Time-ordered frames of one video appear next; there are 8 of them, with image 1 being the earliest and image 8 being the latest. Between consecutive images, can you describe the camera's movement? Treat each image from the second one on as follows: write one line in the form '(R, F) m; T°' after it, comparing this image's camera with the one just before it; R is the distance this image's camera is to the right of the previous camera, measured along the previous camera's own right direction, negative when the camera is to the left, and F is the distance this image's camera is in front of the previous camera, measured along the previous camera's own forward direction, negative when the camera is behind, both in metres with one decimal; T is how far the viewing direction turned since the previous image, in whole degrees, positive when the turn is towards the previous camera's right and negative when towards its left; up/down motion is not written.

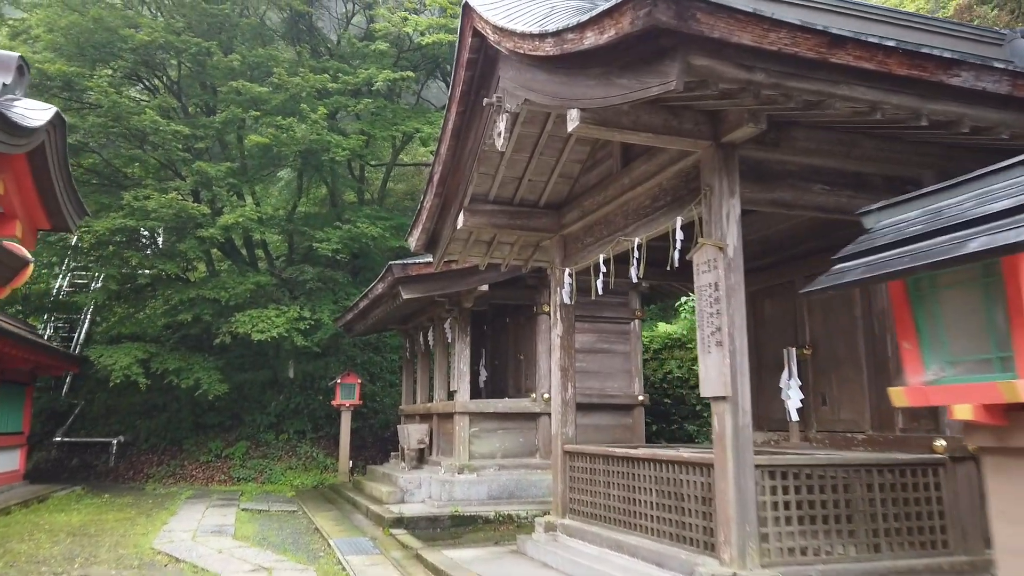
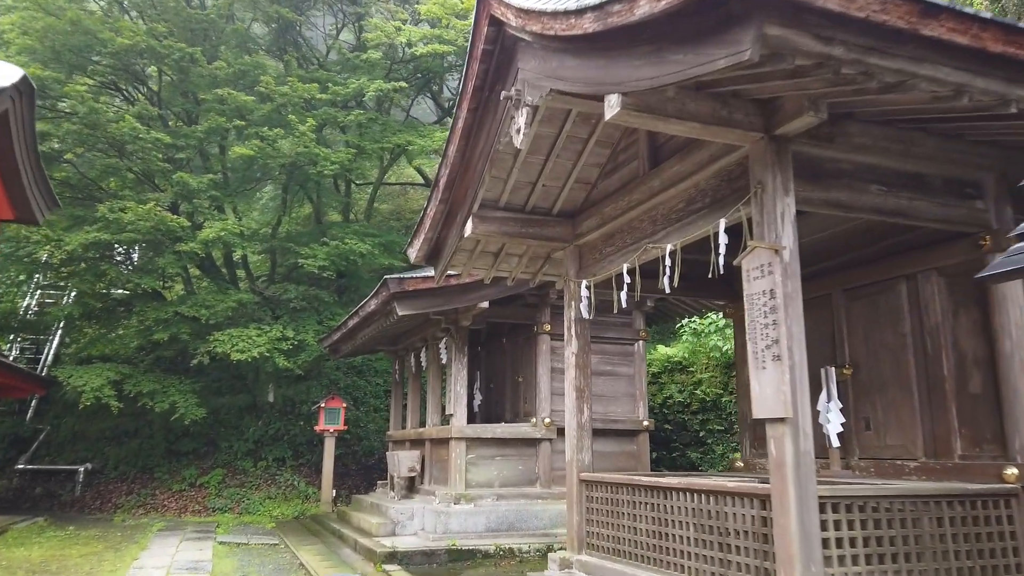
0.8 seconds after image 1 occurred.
(-0.3, +0.5) m; +2°
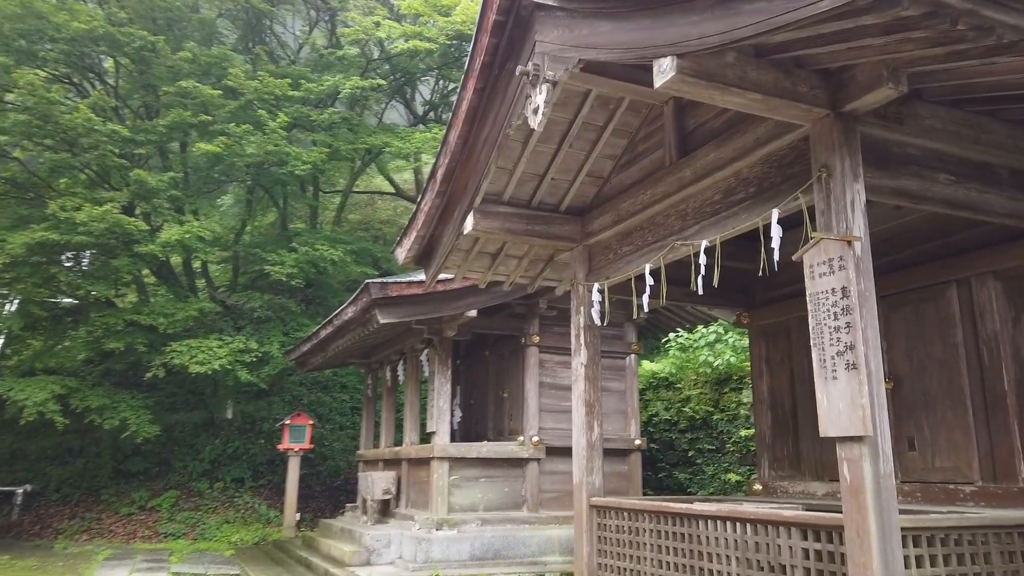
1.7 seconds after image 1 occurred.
(-0.3, +0.6) m; +3°
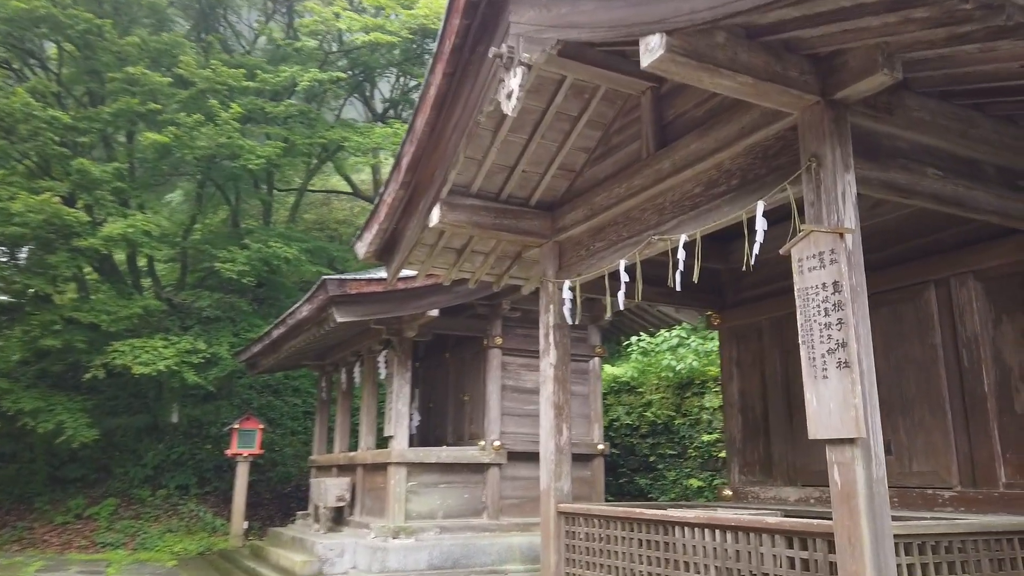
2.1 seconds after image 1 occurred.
(-0.1, +0.2) m; +3°
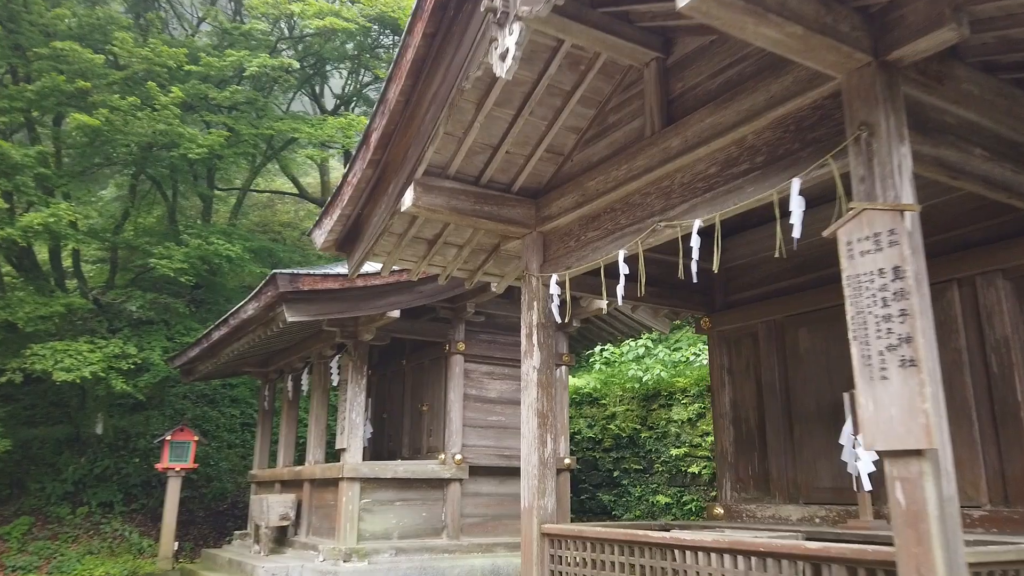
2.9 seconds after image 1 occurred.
(-0.2, +0.5) m; +4°
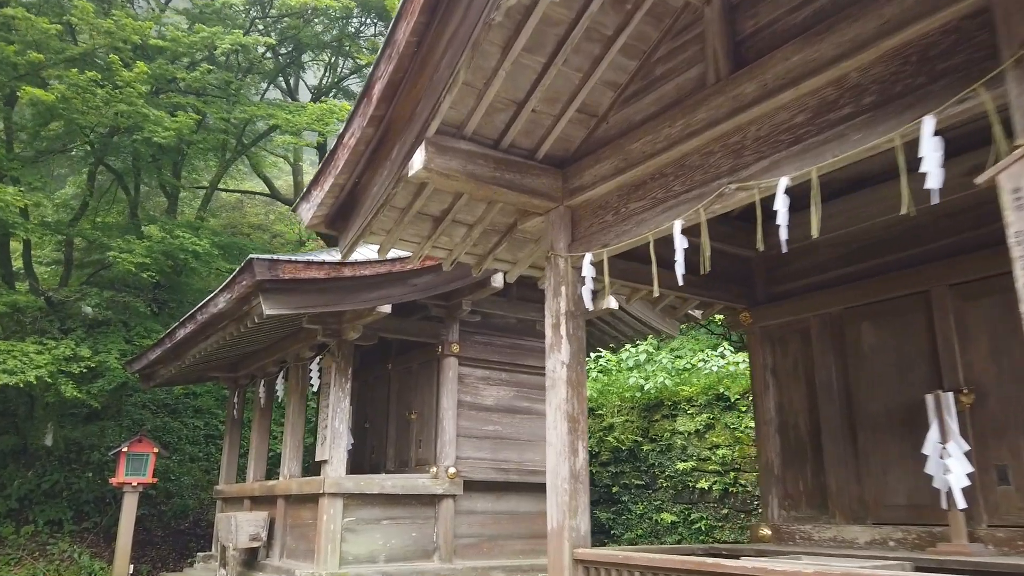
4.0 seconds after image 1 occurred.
(-0.3, +0.7) m; +2°
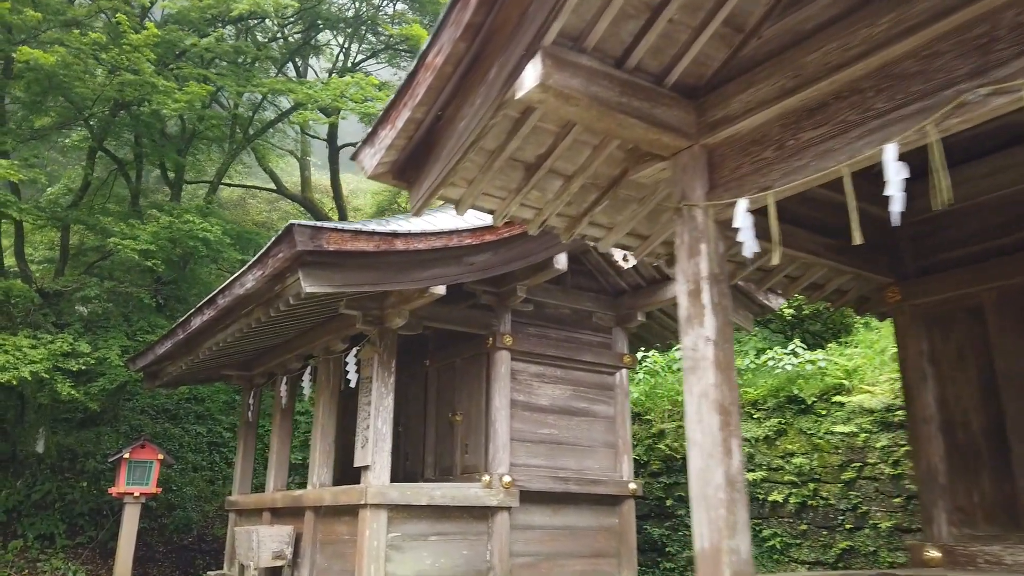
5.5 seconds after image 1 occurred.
(-0.6, +0.8) m; +1°
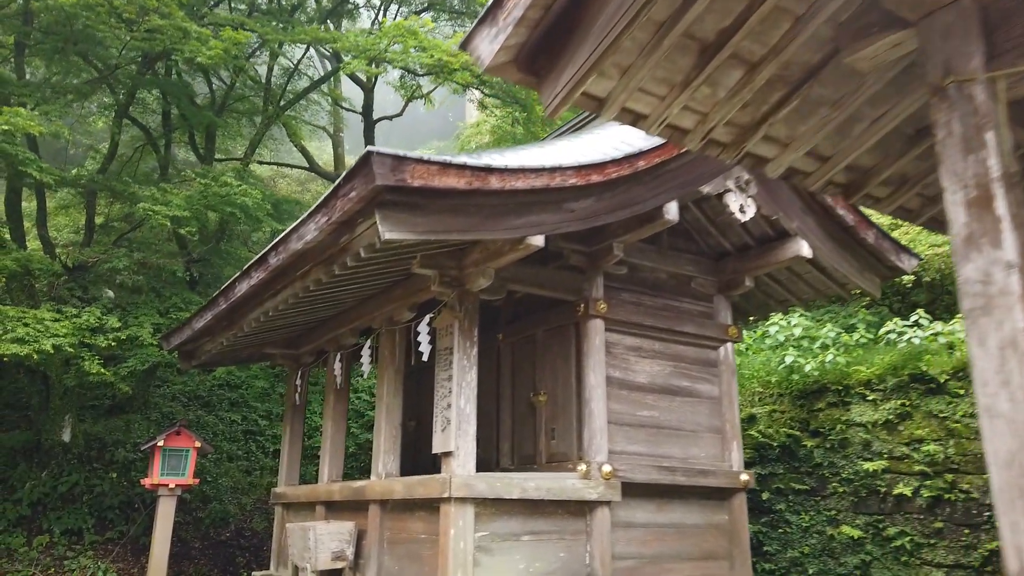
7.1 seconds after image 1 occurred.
(-0.5, +0.9) m; -1°
